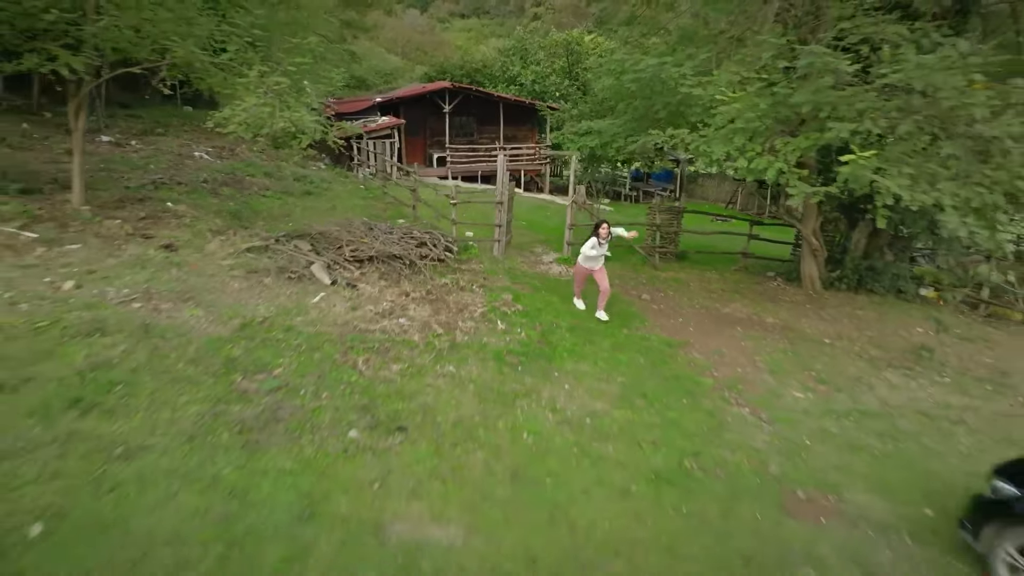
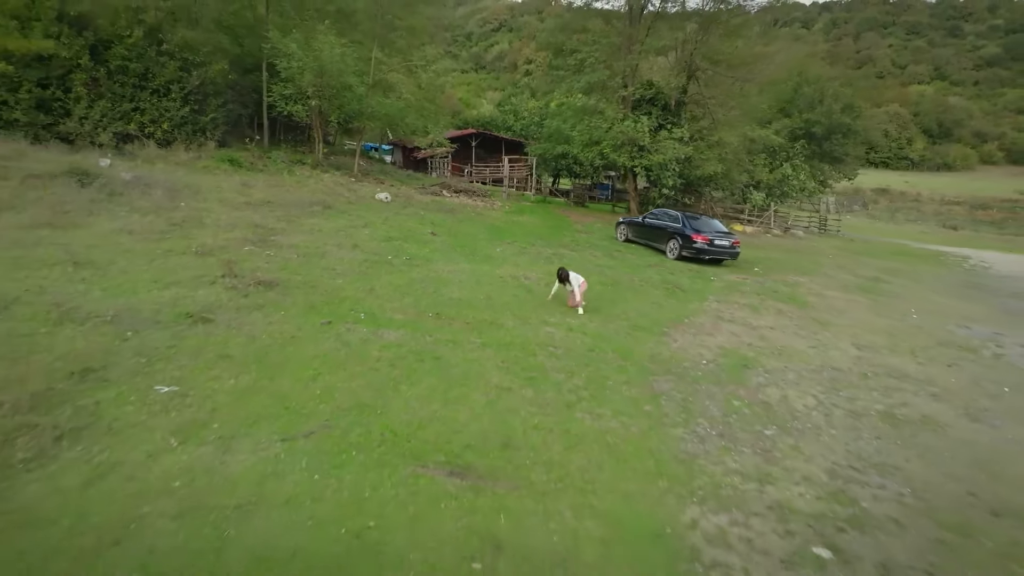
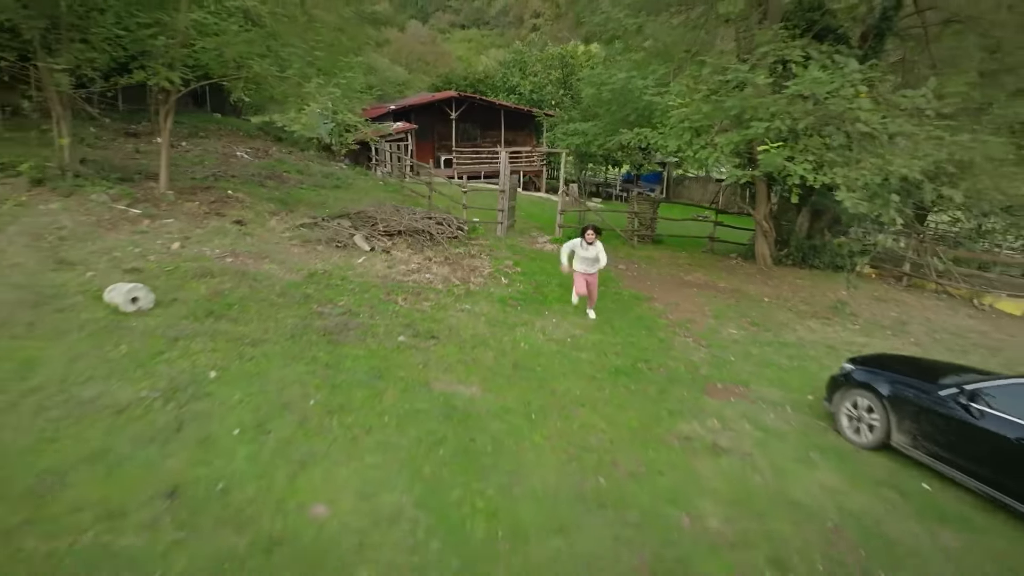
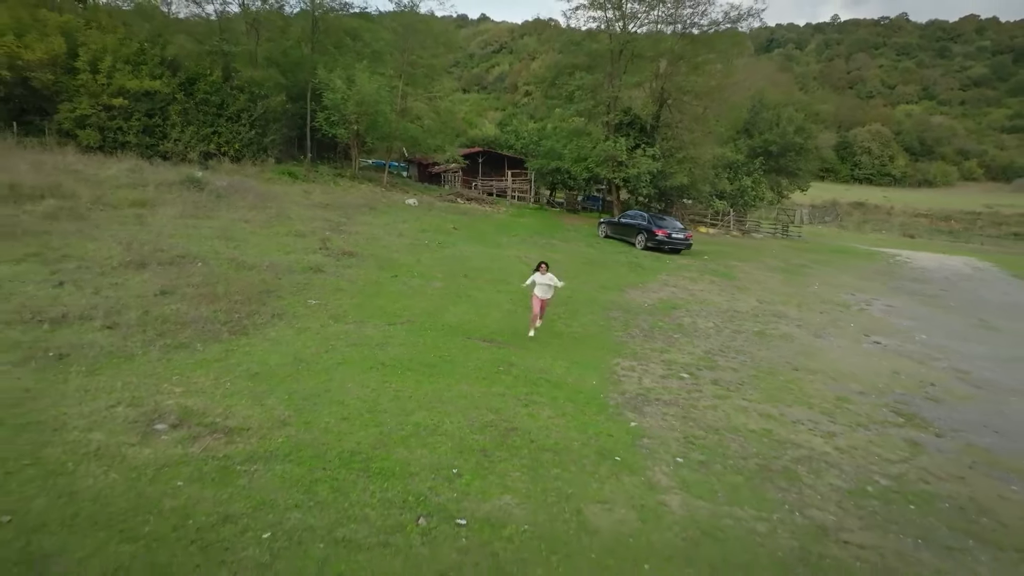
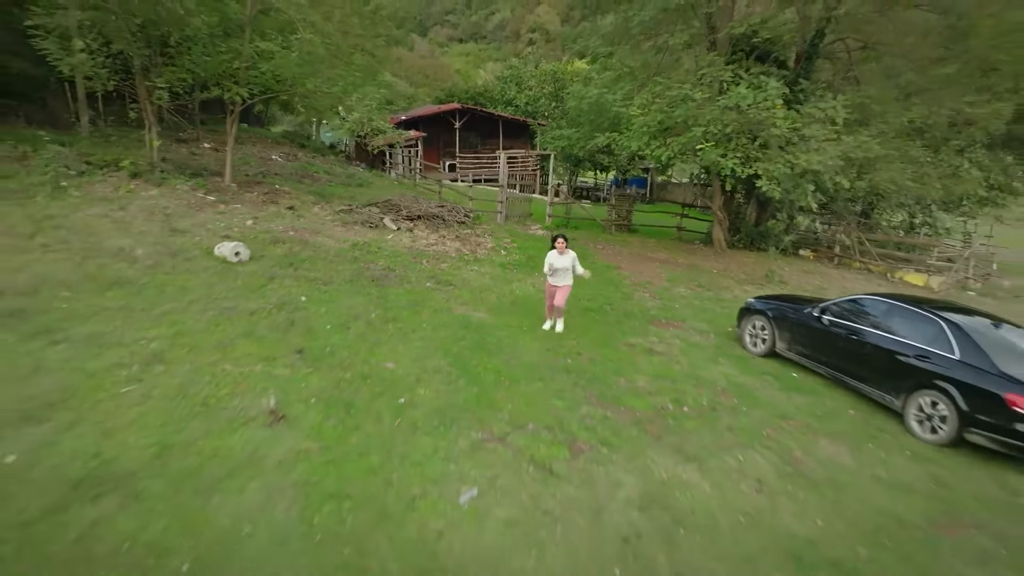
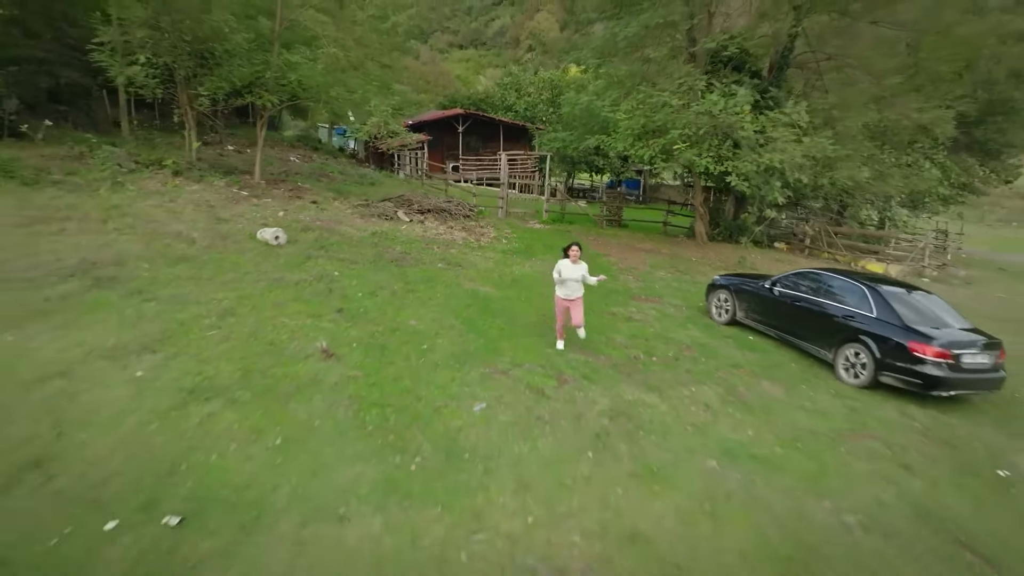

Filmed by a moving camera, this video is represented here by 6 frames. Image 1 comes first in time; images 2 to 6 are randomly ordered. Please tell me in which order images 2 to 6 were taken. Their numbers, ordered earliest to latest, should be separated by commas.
3, 5, 6, 2, 4
